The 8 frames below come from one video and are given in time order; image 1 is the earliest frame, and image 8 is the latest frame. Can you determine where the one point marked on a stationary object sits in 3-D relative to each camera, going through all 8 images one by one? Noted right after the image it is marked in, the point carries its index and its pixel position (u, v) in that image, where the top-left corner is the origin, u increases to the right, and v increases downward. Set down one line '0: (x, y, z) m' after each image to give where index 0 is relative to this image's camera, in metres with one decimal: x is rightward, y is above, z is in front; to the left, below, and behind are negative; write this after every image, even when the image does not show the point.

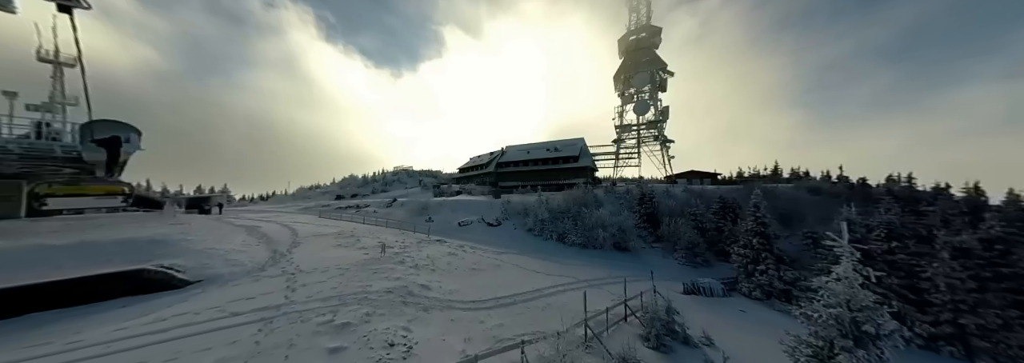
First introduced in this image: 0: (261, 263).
0: (-12.2, -3.8, +13.4) m
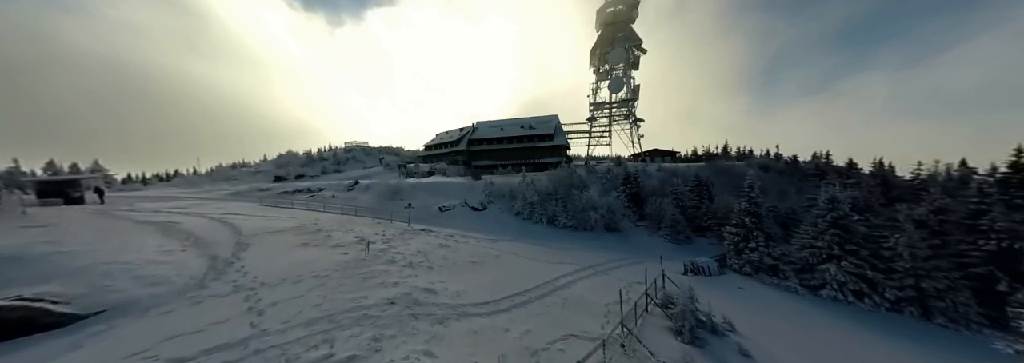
0: (-11.3, -3.3, +10.1) m
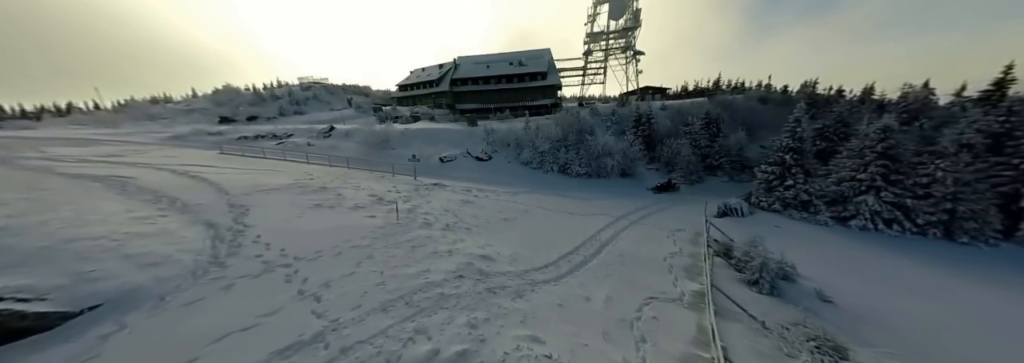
0: (-8.6, -1.9, +7.9) m
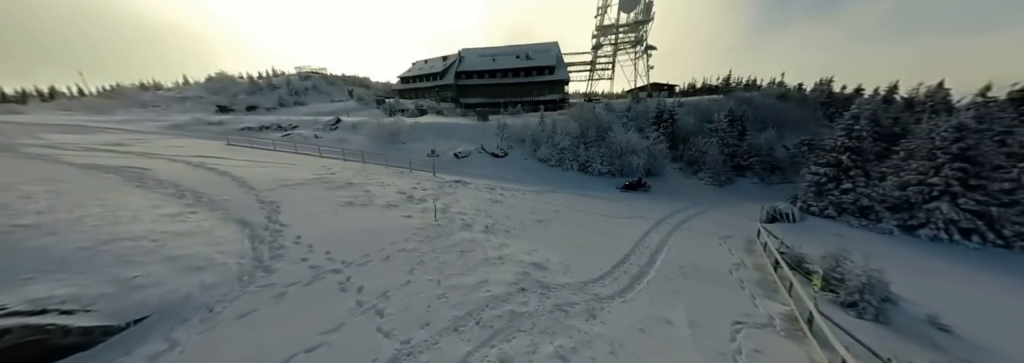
0: (-6.8, -1.8, +7.2) m
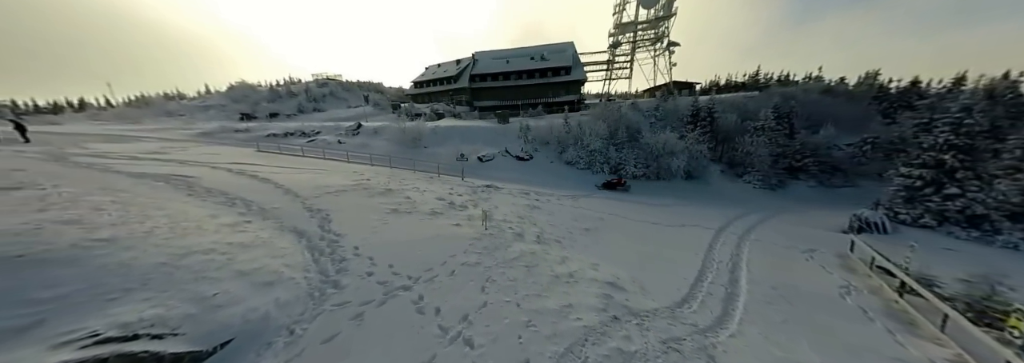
0: (-4.9, -2.0, +6.9) m
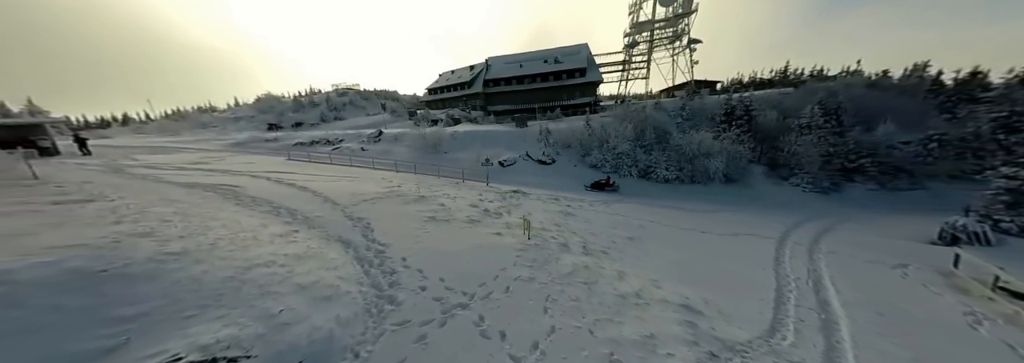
0: (-3.6, -2.2, +6.8) m
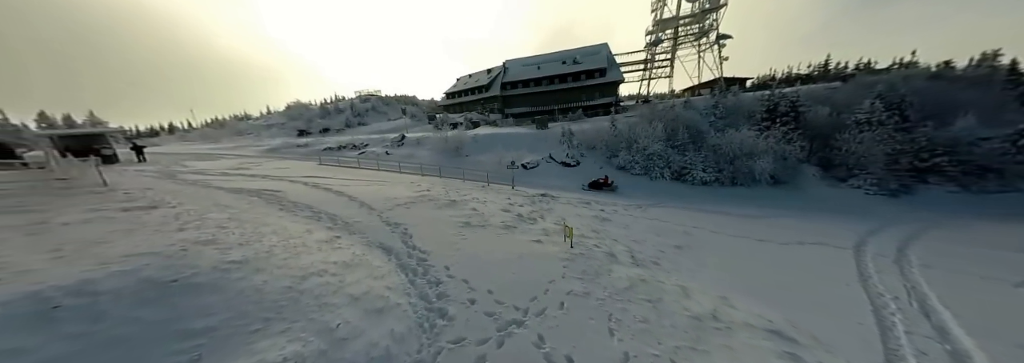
0: (-2.4, -2.4, +6.6) m
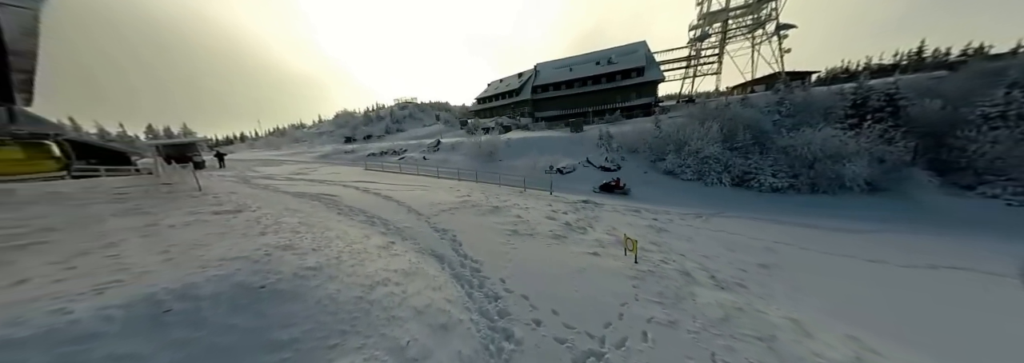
0: (-1.0, -2.6, +6.2) m
